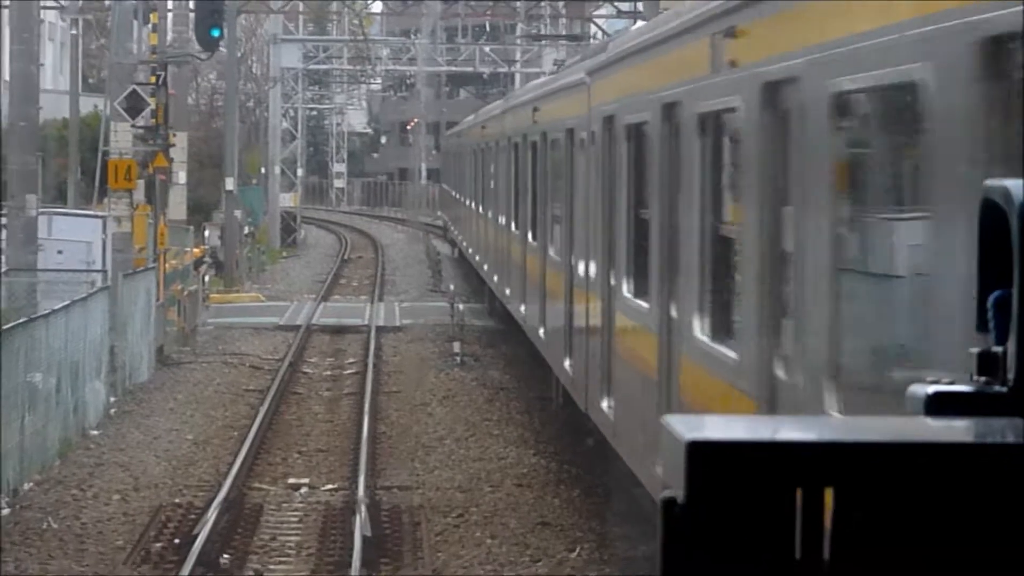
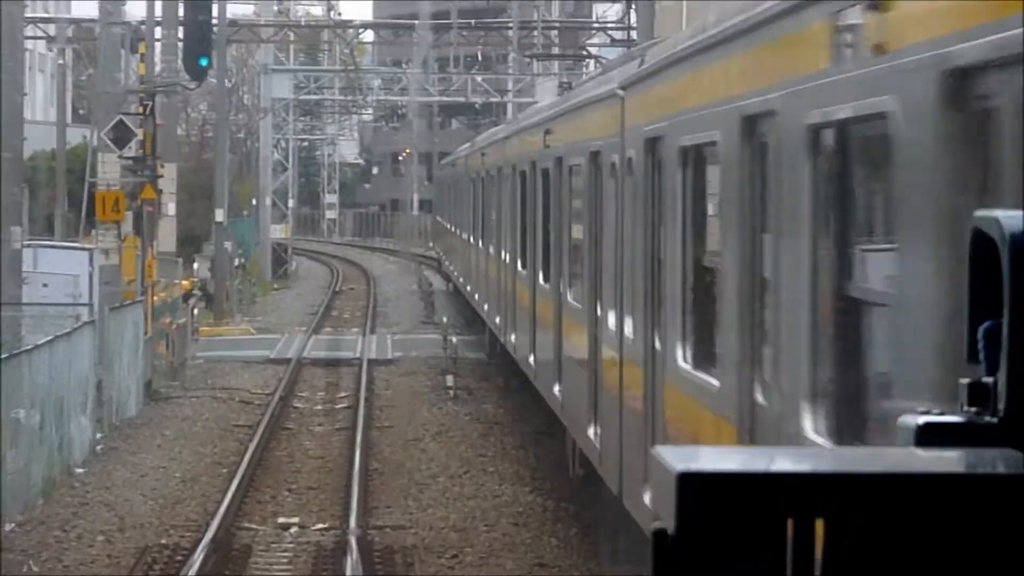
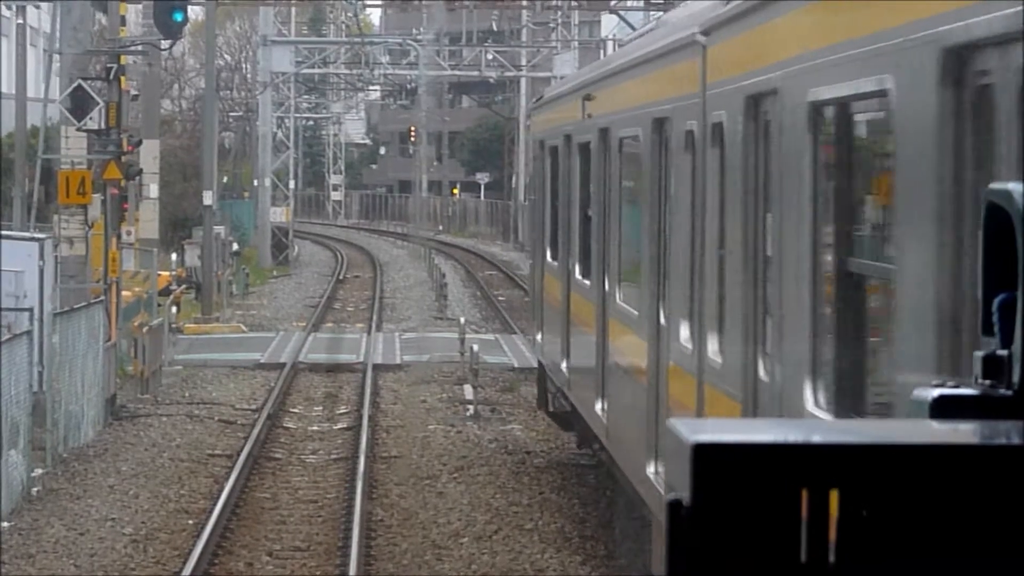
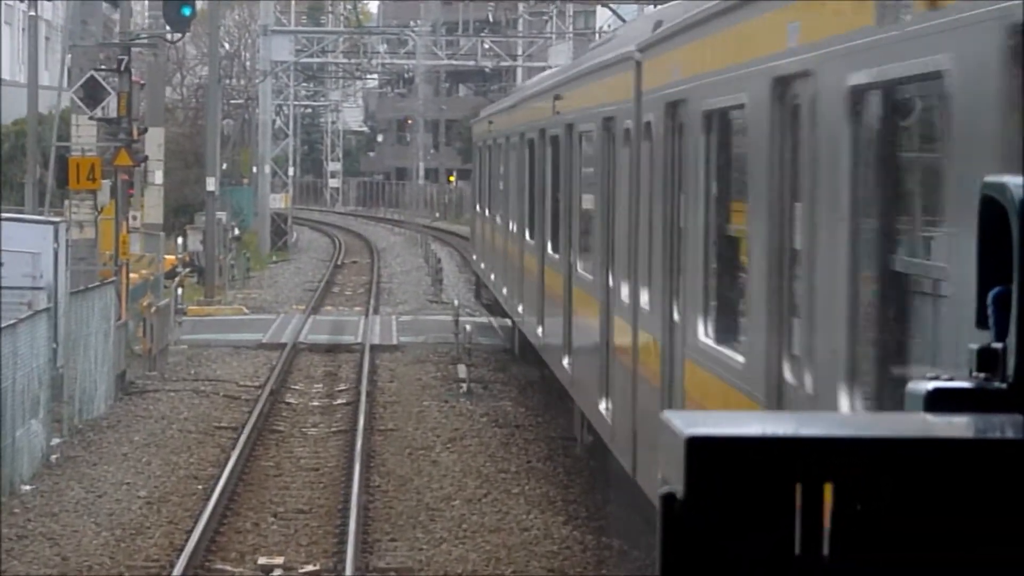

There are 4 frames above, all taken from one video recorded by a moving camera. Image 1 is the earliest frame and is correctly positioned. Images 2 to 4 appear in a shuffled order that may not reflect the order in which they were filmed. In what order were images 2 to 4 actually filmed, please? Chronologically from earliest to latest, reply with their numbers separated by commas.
2, 4, 3
